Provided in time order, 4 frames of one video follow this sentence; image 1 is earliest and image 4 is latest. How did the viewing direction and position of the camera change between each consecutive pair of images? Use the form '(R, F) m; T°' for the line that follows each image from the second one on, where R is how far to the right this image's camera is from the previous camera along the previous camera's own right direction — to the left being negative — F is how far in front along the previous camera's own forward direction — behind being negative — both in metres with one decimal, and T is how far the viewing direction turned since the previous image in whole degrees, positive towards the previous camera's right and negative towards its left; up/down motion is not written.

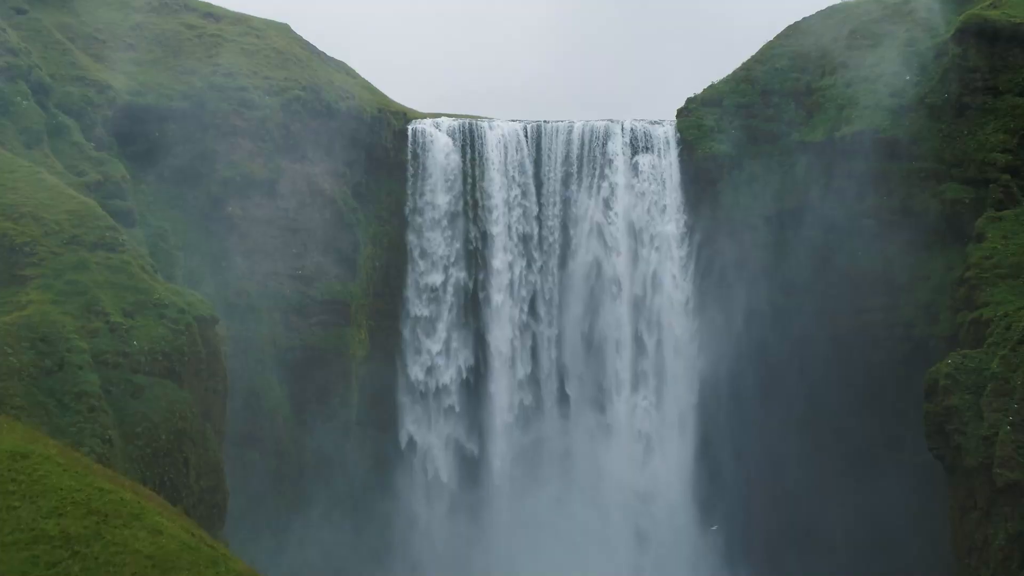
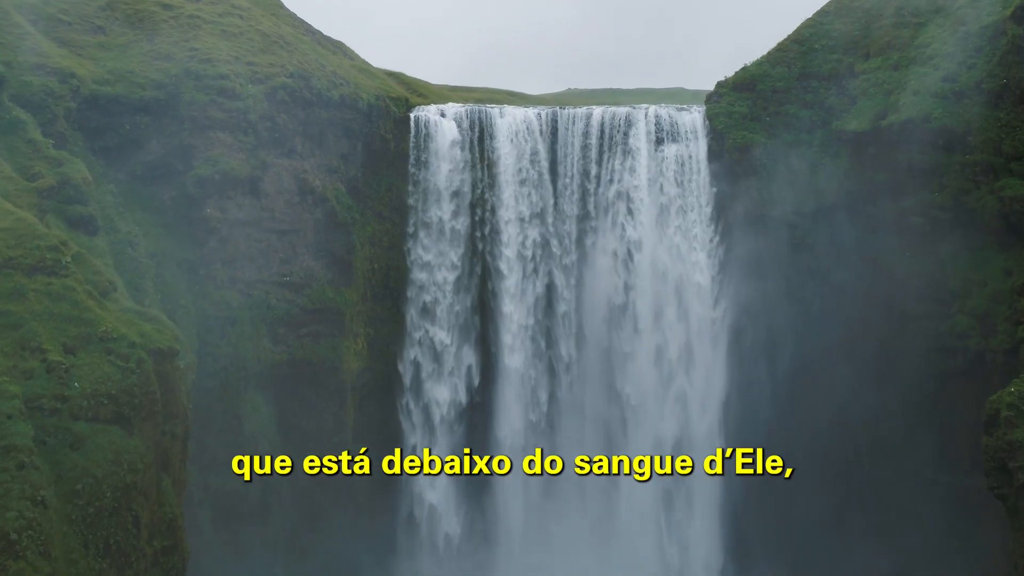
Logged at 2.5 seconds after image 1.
(+0.4, +2.9) m; -1°
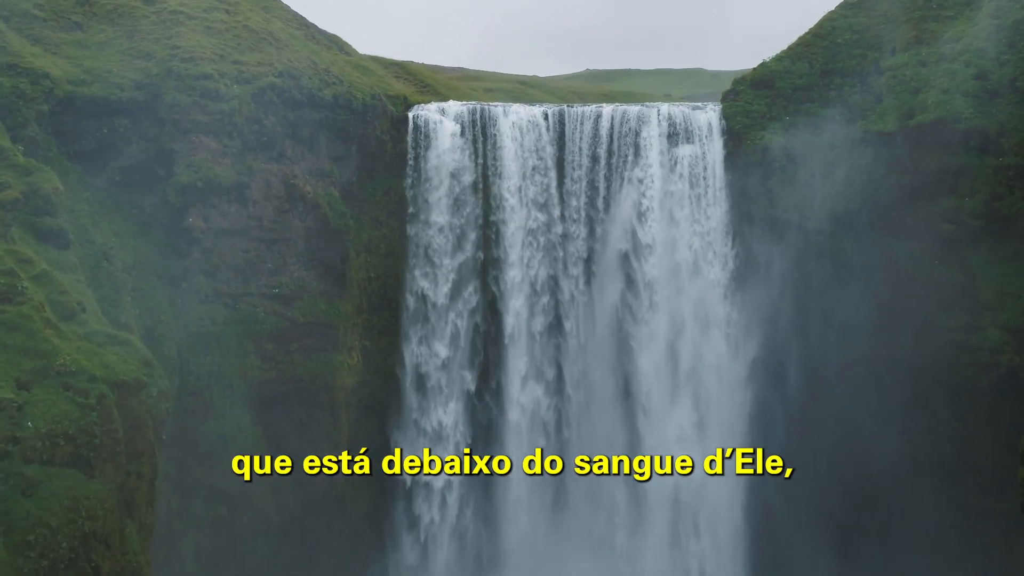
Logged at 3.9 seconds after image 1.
(+0.3, +1.6) m; -1°
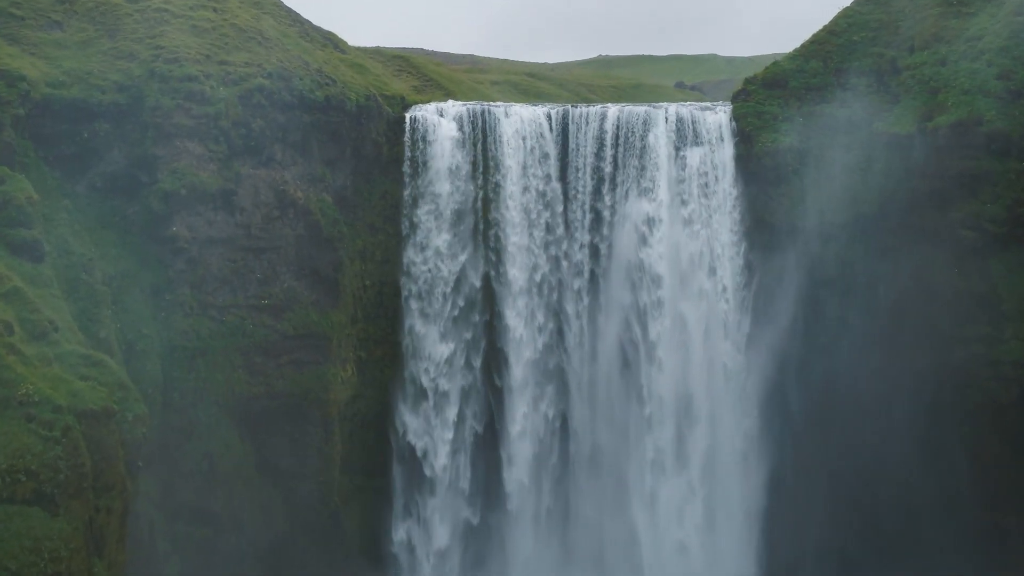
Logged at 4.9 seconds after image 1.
(+0.2, +1.2) m; 0°
